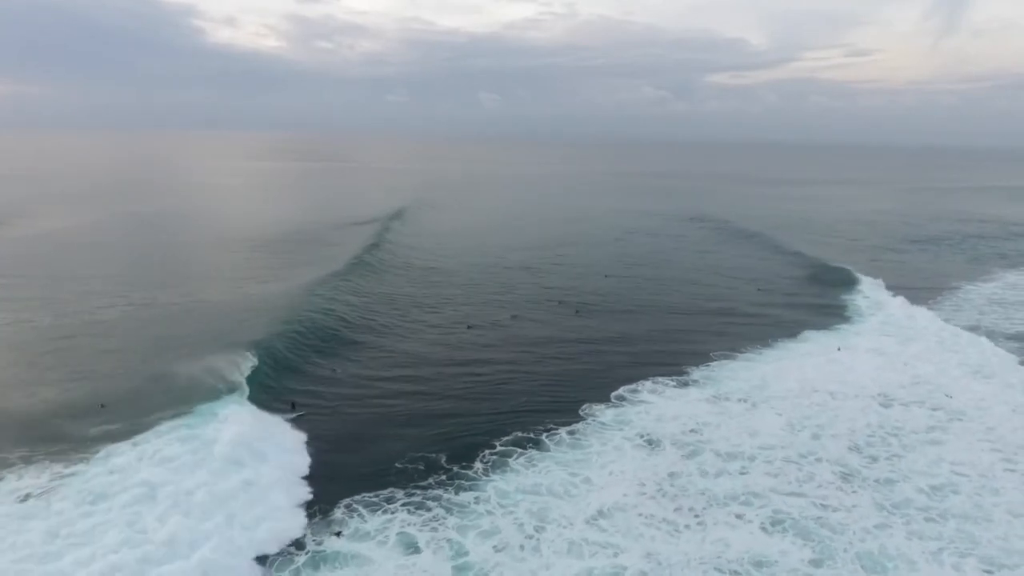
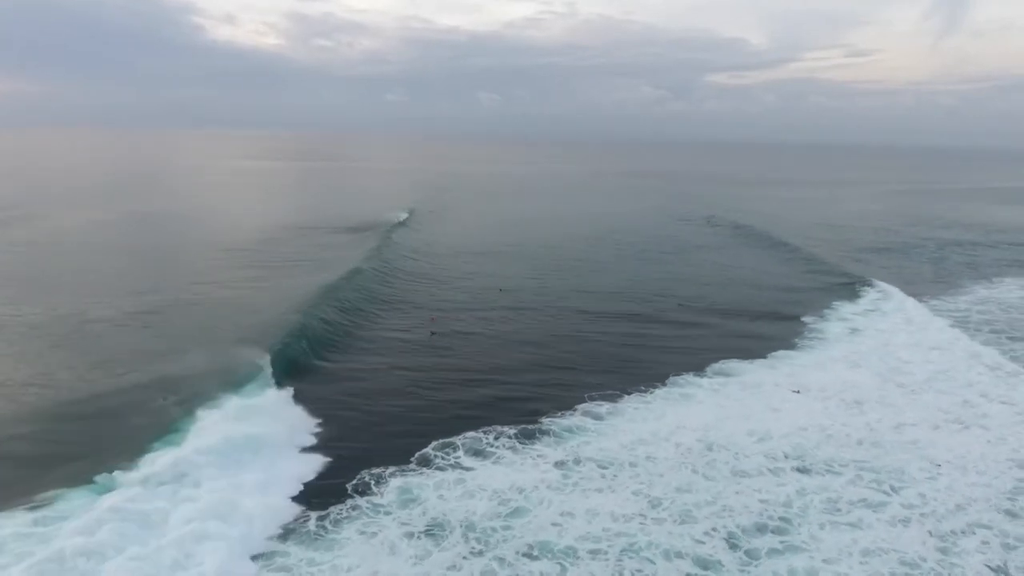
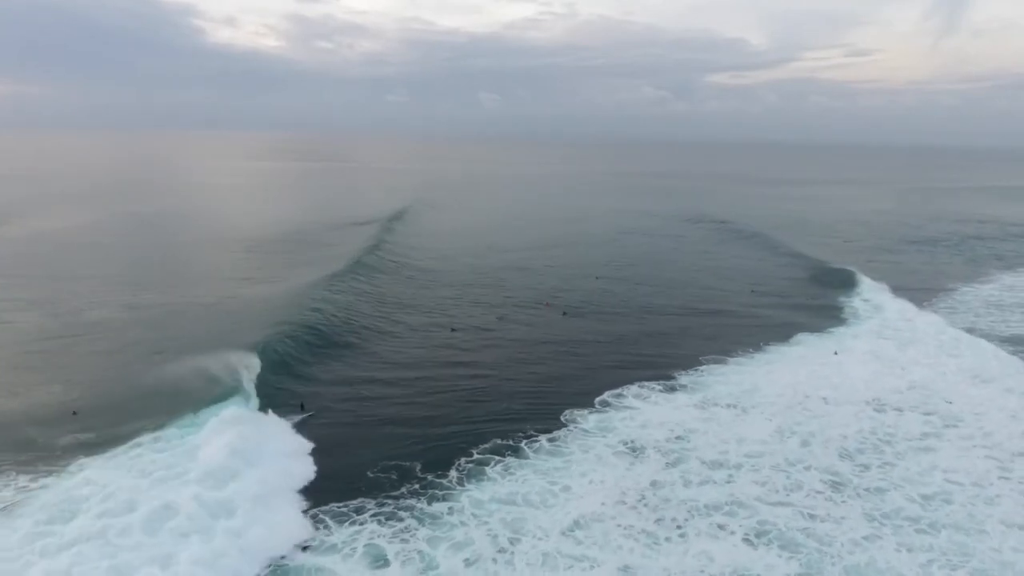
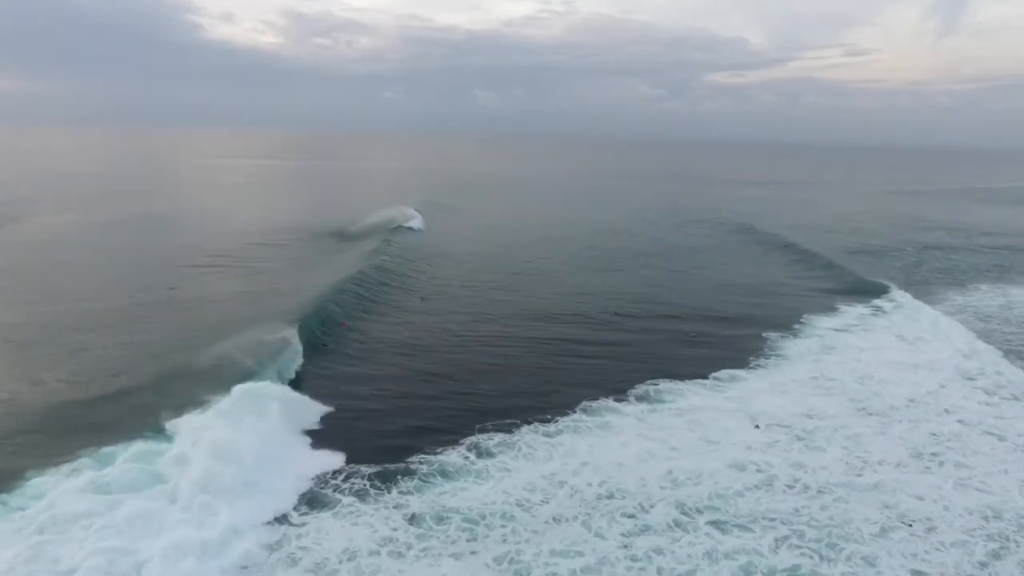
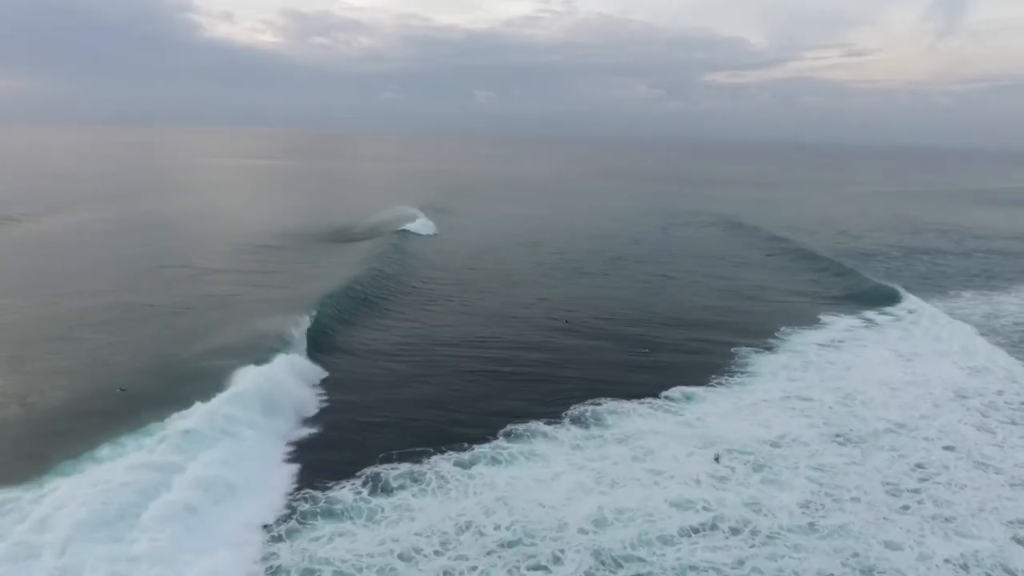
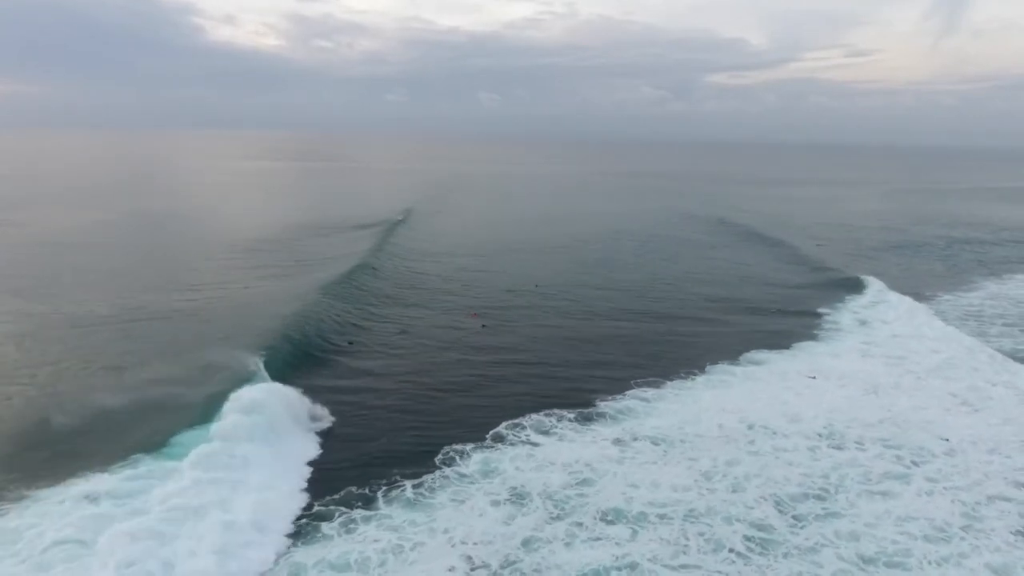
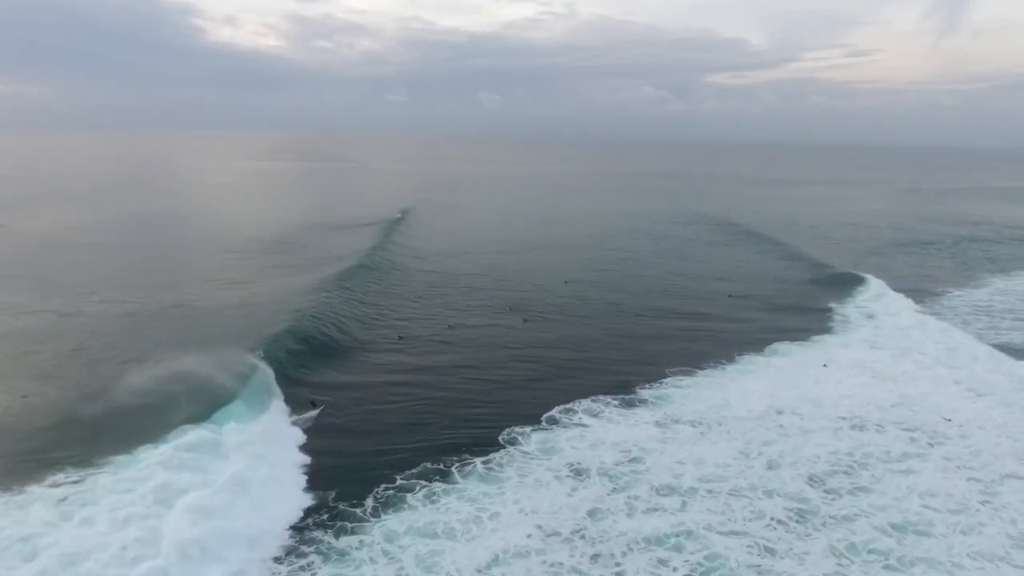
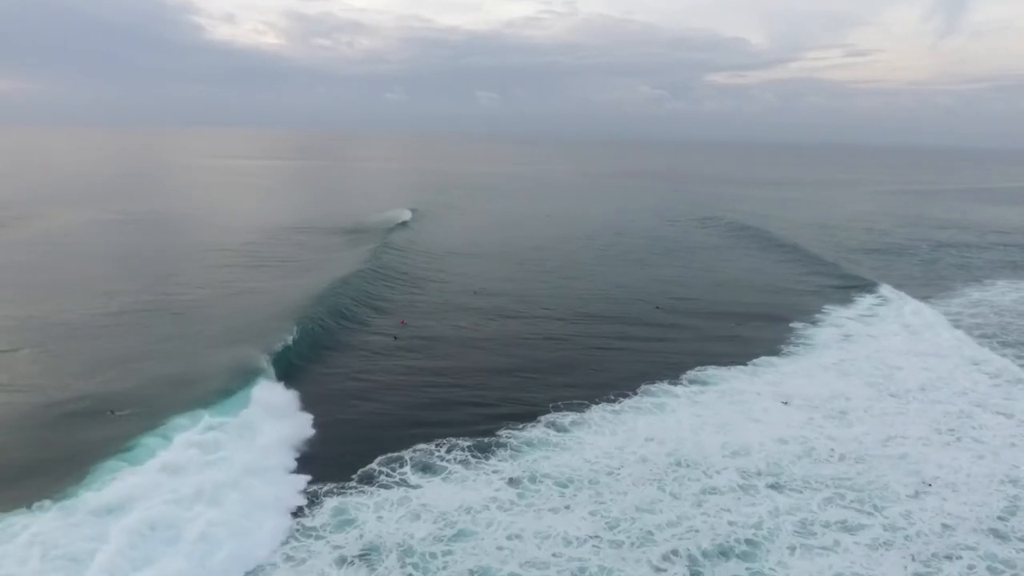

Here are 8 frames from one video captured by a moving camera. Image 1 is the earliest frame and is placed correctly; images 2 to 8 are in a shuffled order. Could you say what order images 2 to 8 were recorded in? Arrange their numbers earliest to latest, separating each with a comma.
3, 7, 6, 2, 8, 4, 5
